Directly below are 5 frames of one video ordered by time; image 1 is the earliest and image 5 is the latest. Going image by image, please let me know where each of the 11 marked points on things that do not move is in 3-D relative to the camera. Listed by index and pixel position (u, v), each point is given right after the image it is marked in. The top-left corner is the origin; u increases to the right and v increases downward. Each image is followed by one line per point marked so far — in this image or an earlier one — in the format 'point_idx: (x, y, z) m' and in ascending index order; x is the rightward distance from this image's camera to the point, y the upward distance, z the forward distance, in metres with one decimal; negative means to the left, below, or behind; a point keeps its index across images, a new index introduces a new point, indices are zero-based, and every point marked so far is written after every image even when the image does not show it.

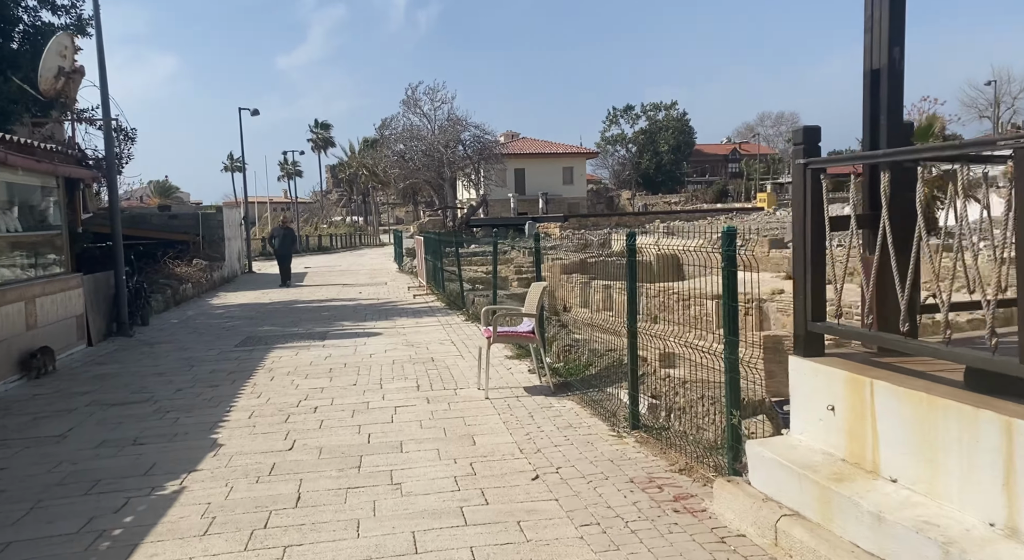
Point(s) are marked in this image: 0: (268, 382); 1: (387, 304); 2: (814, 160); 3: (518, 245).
0: (-1.9, -0.8, +6.3) m
1: (-1.9, -0.4, +12.6) m
2: (+1.1, +0.4, +3.2) m
3: (+0.1, +0.5, +12.0) m
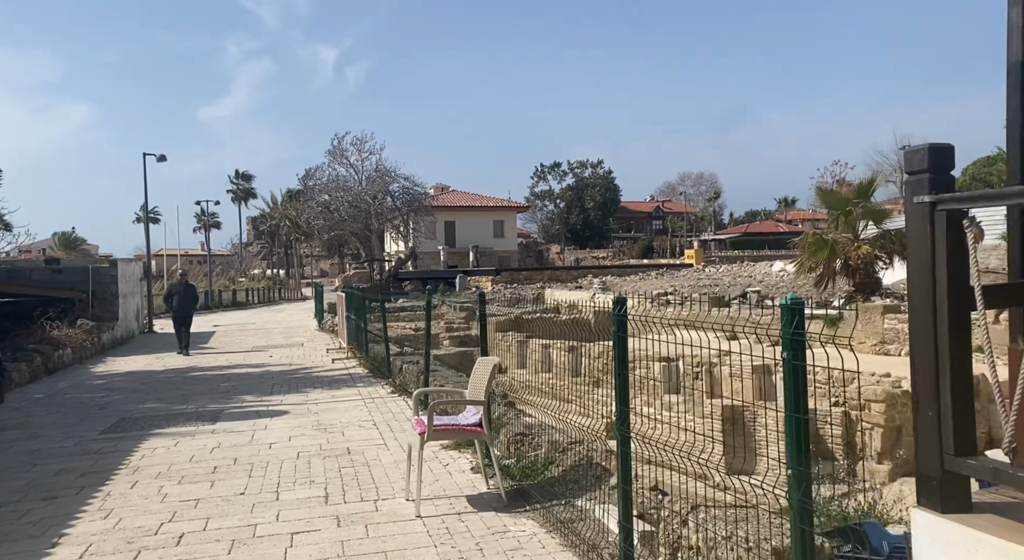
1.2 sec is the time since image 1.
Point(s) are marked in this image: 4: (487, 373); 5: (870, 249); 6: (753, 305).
0: (-2.2, -1.2, +4.8) m
1: (-2.8, -1.2, +11.1) m
2: (+1.0, +0.2, +2.0) m
3: (-0.8, -0.3, +10.7) m
4: (-0.1, -0.5, +4.8) m
5: (+6.5, +0.6, +15.5) m
6: (+5.0, -0.5, +17.6) m
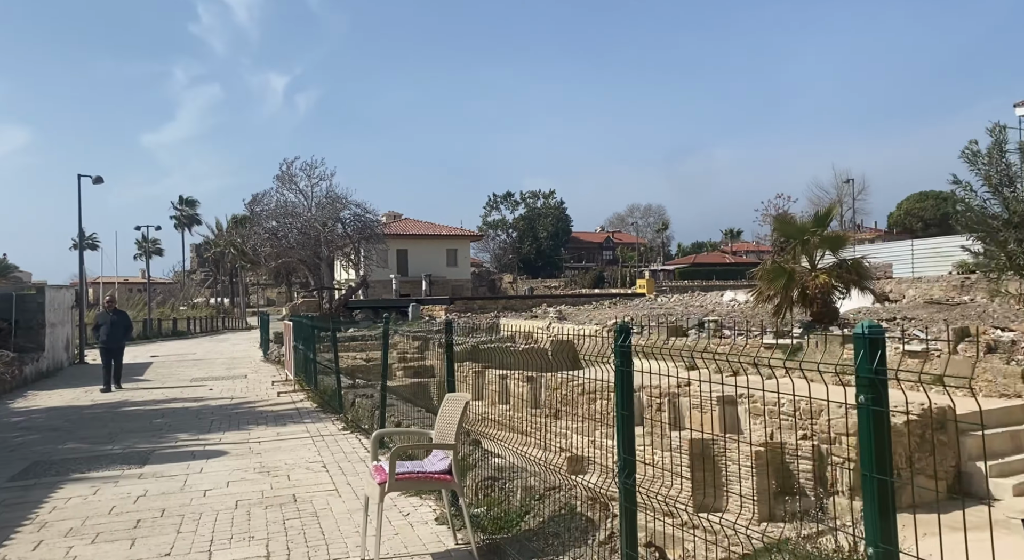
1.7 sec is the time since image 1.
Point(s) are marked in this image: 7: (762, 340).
0: (-2.4, -1.3, +4.1) m
1: (-3.3, -1.6, +10.3) m
2: (+1.1, +0.2, +1.5) m
3: (-1.3, -0.6, +10.0) m
4: (-0.3, -0.7, +4.2) m
5: (+5.7, +0.1, +15.3) m
6: (+4.1, -1.1, +17.3) m
7: (+4.7, -1.1, +16.0) m
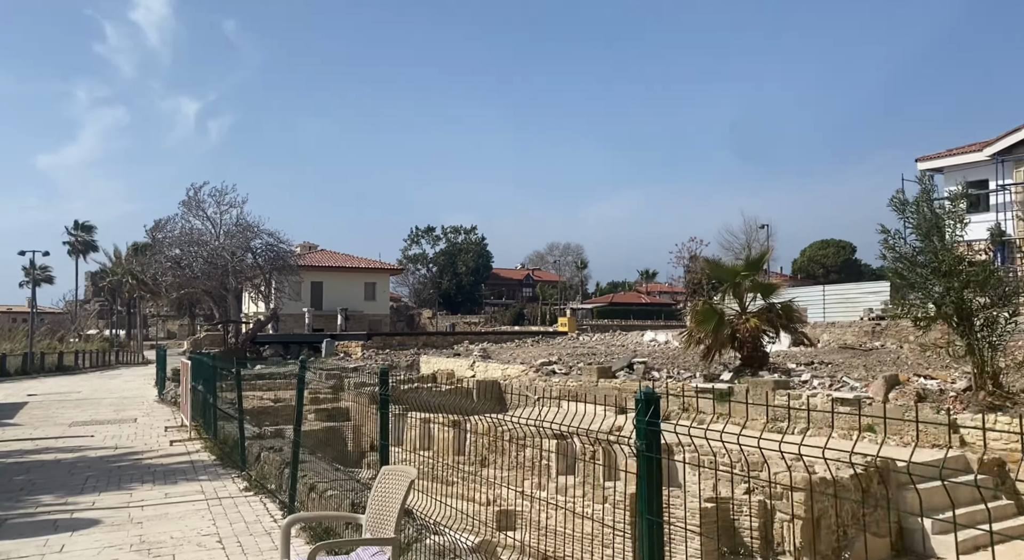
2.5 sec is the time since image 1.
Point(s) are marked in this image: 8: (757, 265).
0: (-2.5, -1.4, +2.9) m
1: (-4.1, -1.9, +8.9) m
2: (+1.2, +0.1, +0.7) m
3: (-2.0, -1.0, +9.0) m
4: (-0.5, -0.8, +3.3) m
5: (+4.4, -0.7, +14.9) m
6: (+2.6, -1.9, +16.7) m
7: (+3.3, -1.9, +15.5) m
8: (+4.4, +0.3, +15.1) m
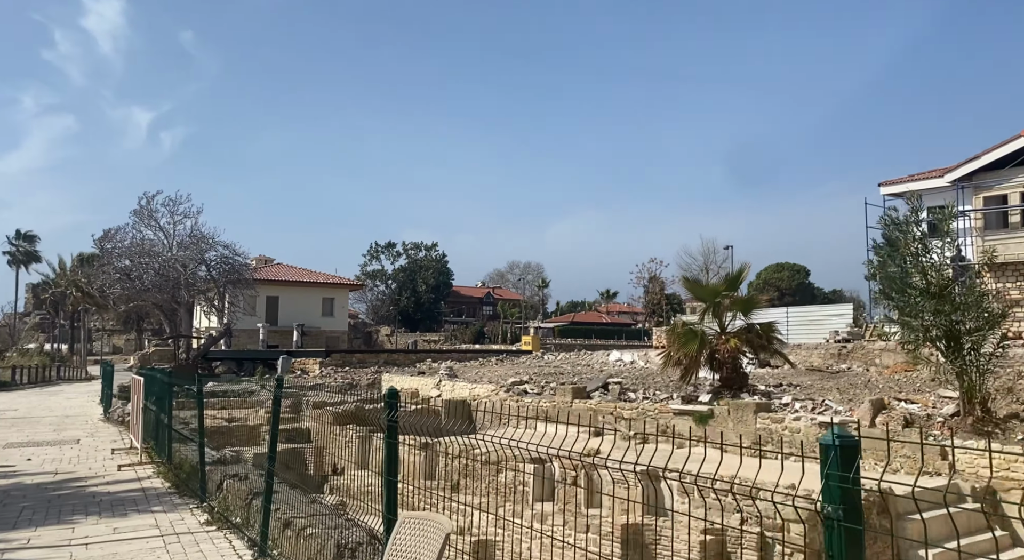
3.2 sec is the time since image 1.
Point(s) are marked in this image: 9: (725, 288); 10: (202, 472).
0: (-2.3, -1.4, +2.1) m
1: (-4.3, -2.0, +8.1) m
2: (+1.5, +0.1, +0.2) m
3: (-2.2, -1.1, +8.2) m
4: (-0.3, -0.8, +2.6) m
5: (+4.0, -1.0, +14.5) m
6: (+2.0, -2.3, +16.2) m
7: (+2.8, -2.2, +14.9) m
8: (+4.0, -0.1, +14.7) m
9: (+3.7, -0.1, +14.4) m
10: (-2.7, -1.7, +7.3) m
